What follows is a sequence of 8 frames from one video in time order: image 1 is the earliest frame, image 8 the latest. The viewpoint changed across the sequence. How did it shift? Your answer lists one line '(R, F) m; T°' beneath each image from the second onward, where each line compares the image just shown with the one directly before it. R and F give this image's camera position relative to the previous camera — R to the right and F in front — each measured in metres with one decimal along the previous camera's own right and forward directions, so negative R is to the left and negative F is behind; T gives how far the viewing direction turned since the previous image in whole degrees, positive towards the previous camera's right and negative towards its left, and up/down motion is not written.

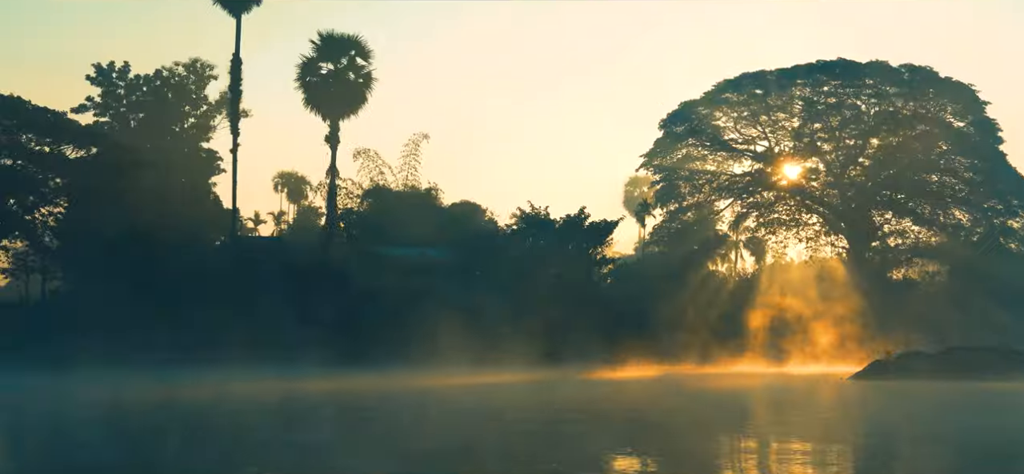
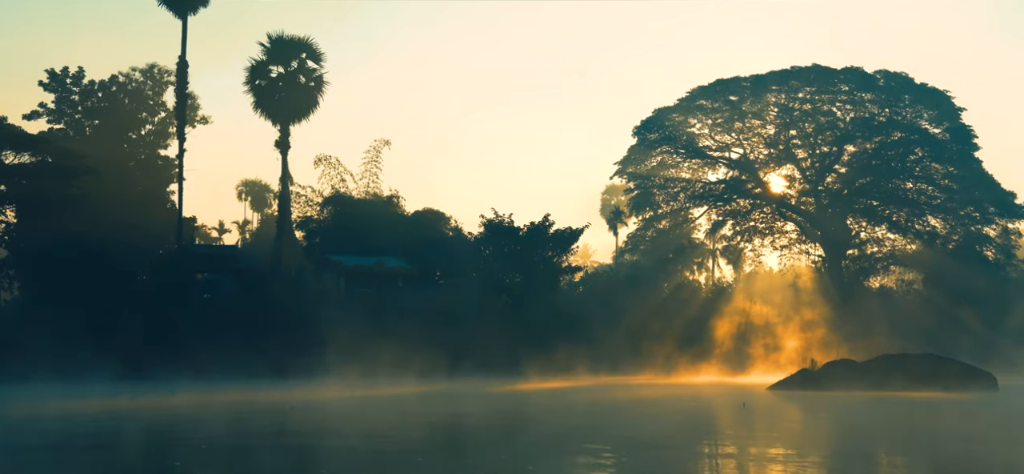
(+1.1, +1.0) m; +1°
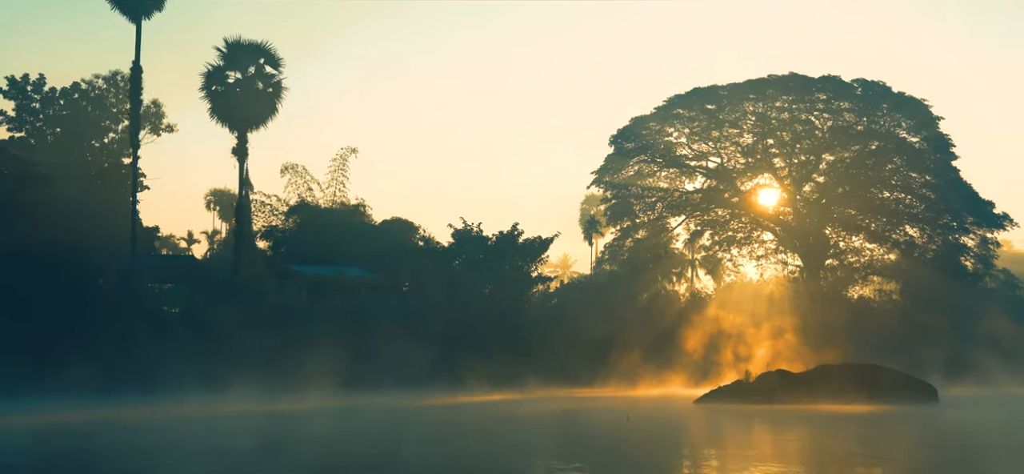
(+0.9, +0.7) m; +1°
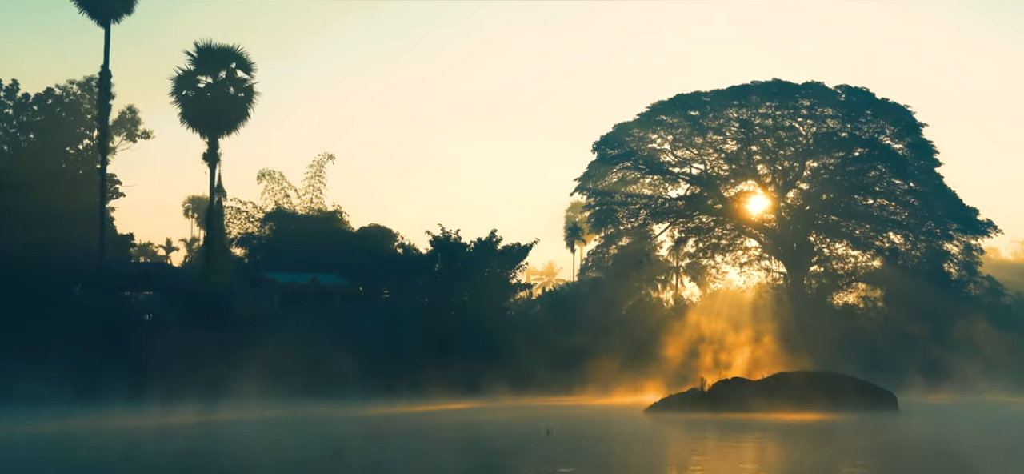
(+0.6, +0.4) m; 0°
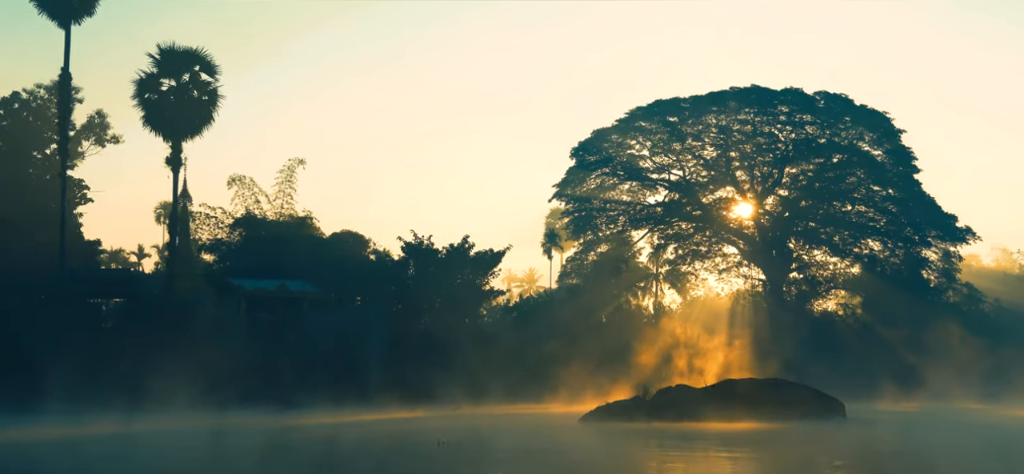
(+0.6, +0.5) m; +1°
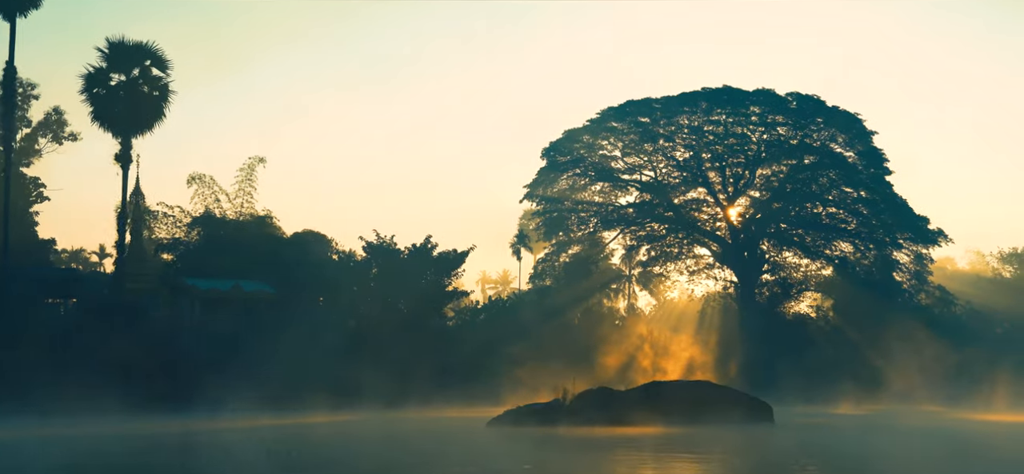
(+0.8, +0.6) m; +1°
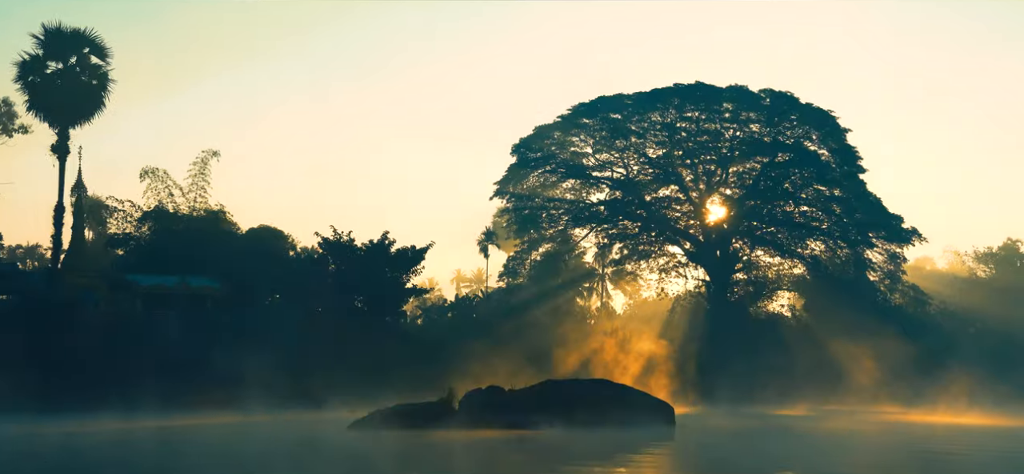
(+1.2, +0.9) m; +1°
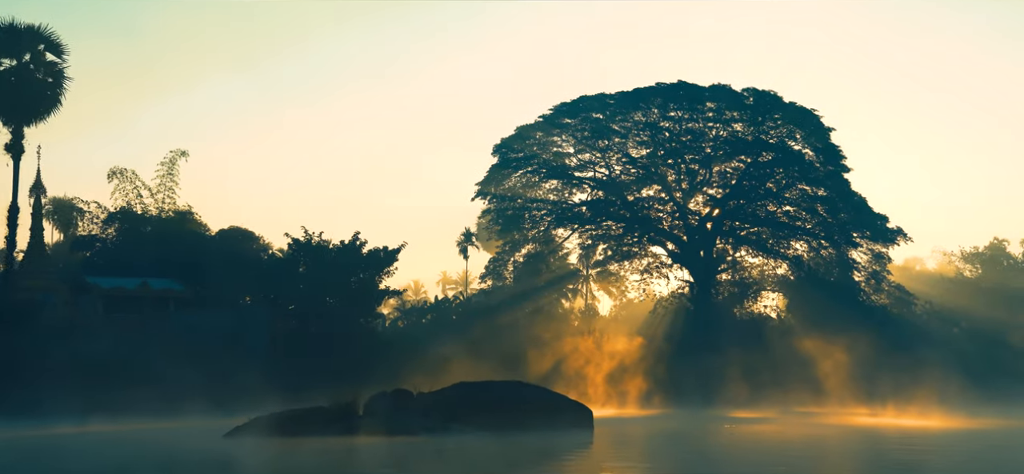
(+0.9, +0.7) m; 0°
